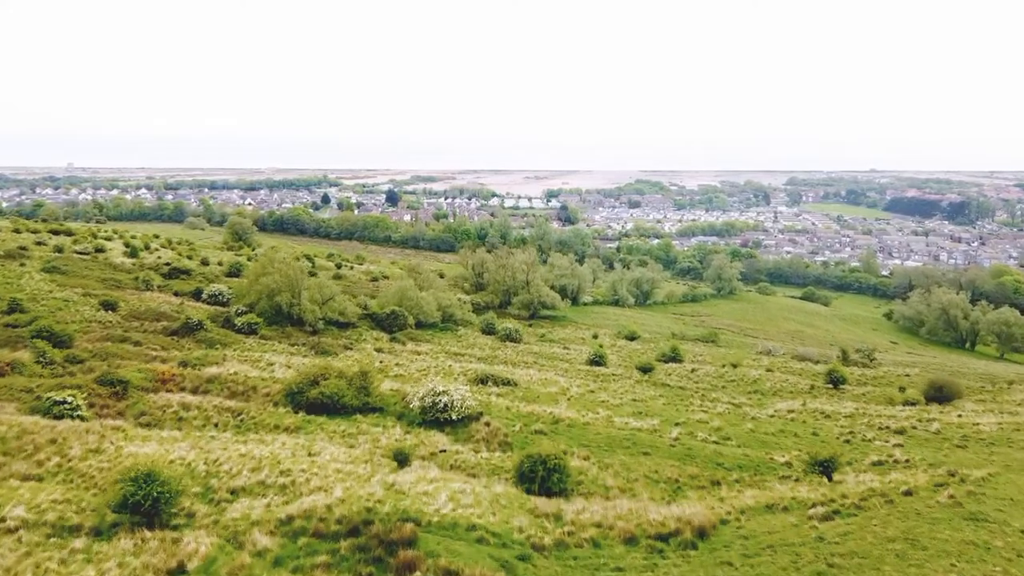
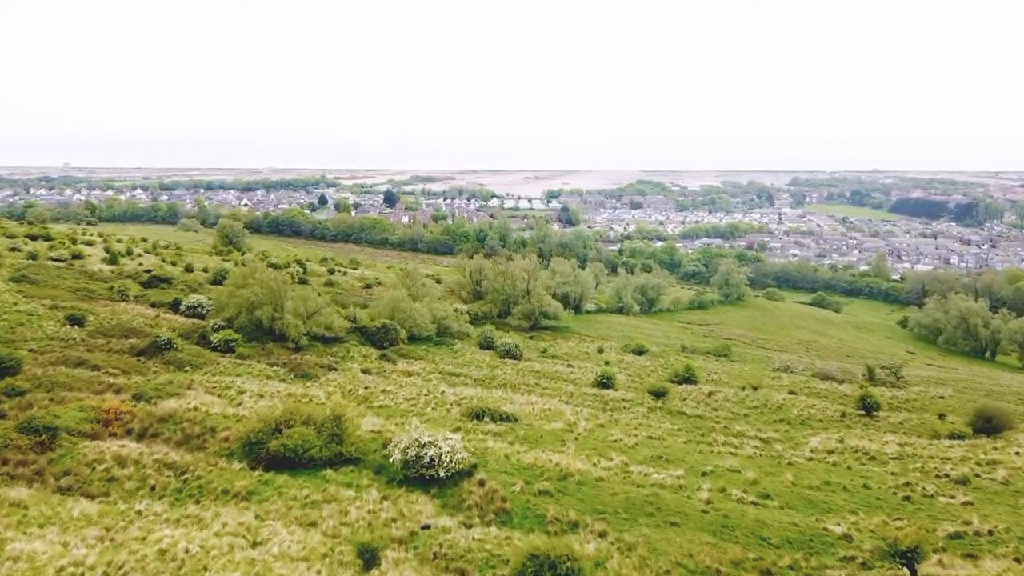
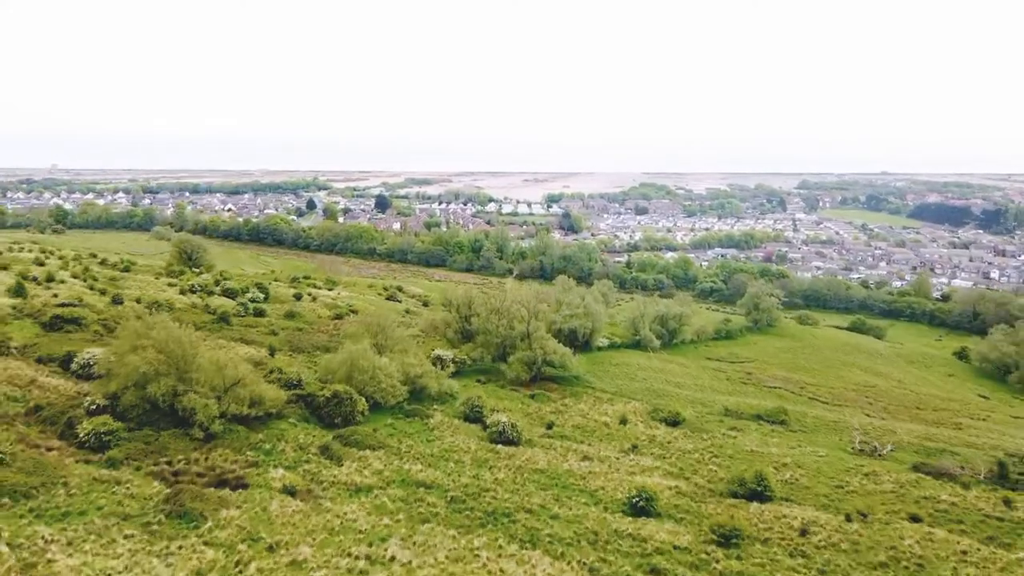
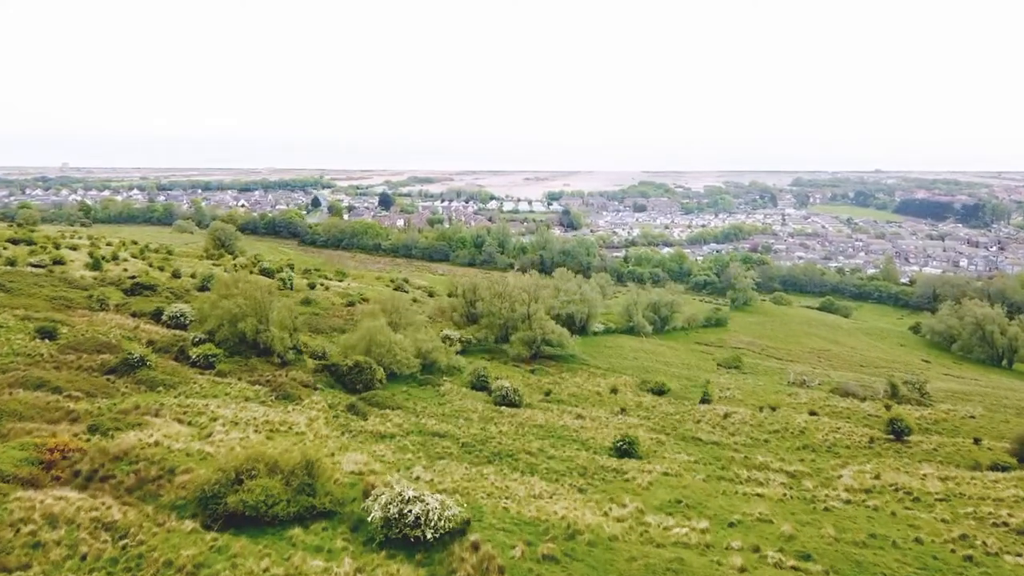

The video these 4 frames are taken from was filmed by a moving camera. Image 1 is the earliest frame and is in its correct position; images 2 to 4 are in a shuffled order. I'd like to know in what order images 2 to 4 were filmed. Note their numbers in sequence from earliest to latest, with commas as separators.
2, 4, 3
